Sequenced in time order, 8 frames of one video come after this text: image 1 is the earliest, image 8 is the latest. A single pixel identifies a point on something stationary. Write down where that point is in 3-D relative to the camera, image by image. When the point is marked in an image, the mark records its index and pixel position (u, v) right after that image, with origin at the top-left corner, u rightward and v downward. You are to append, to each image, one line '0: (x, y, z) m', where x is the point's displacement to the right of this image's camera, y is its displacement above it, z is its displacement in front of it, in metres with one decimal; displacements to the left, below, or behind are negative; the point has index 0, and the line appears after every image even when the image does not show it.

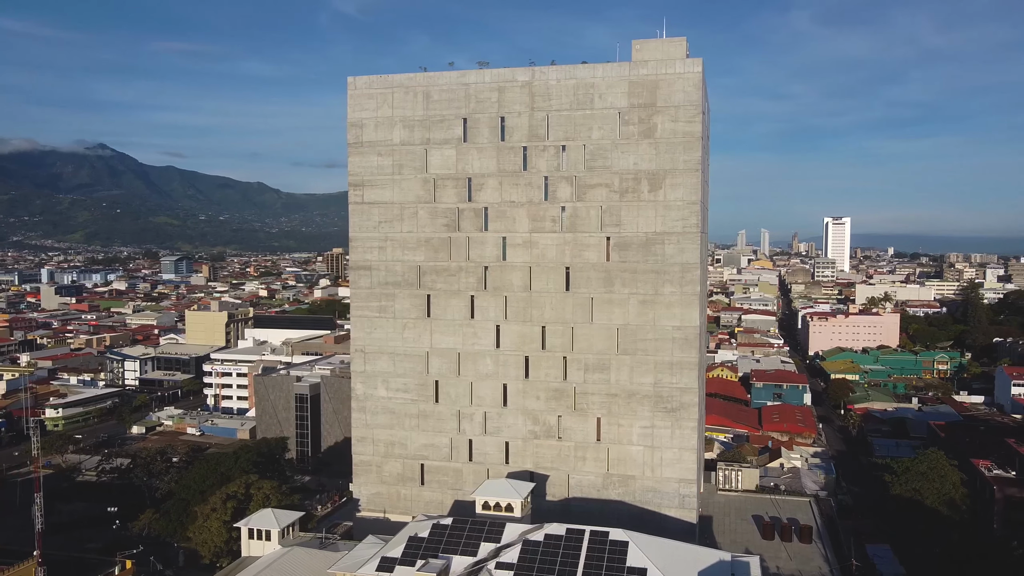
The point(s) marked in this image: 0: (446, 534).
0: (-1.8, -6.8, +17.8) m
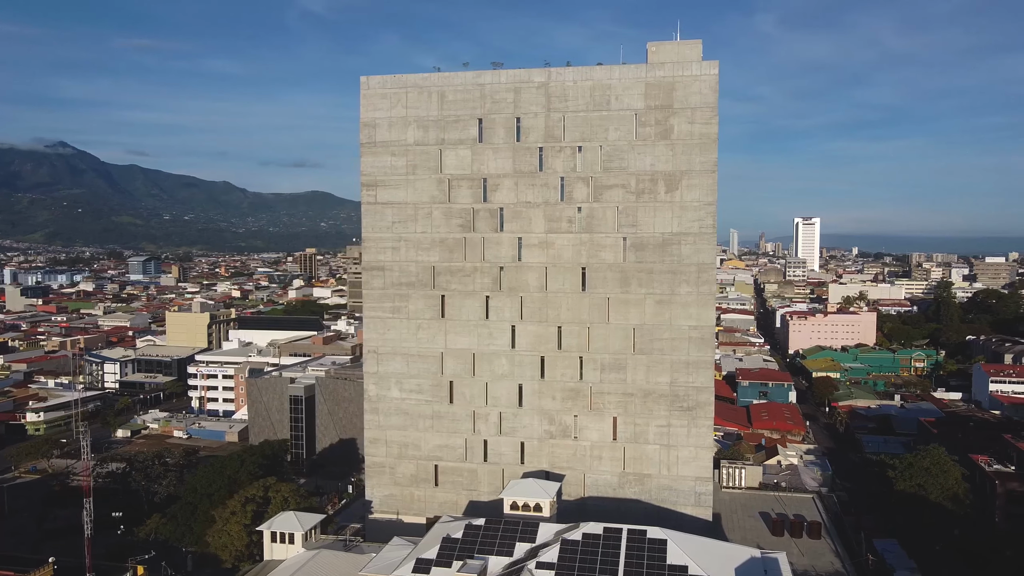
0: (-0.9, -6.8, +17.8) m
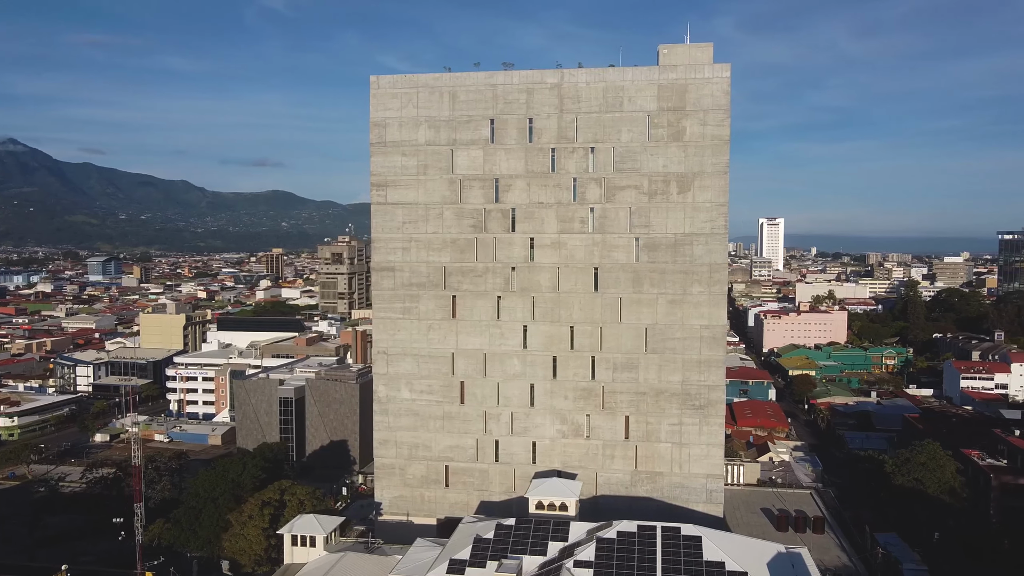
0: (0.0, -6.8, +17.8) m
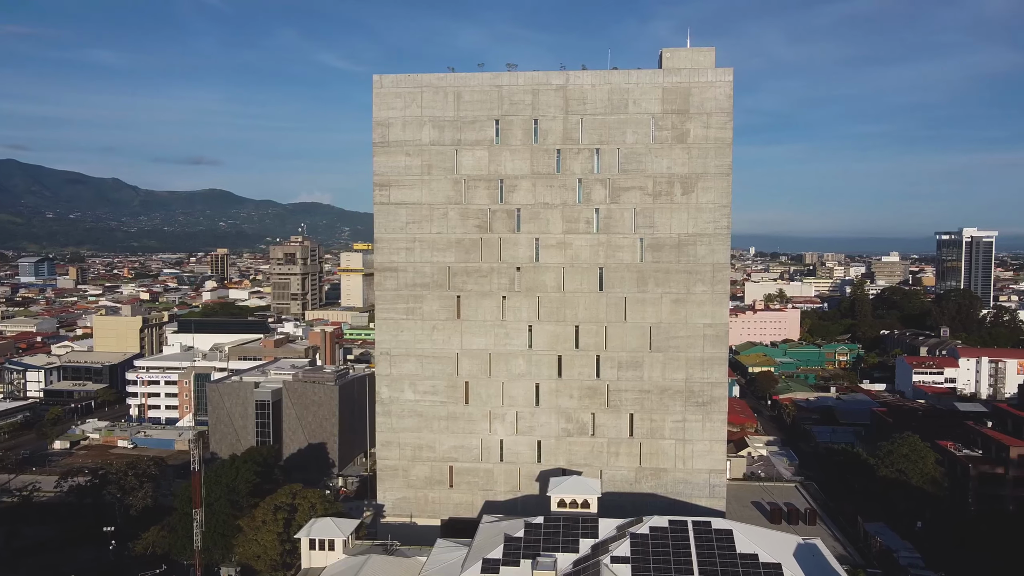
0: (+0.9, -6.8, +17.9) m
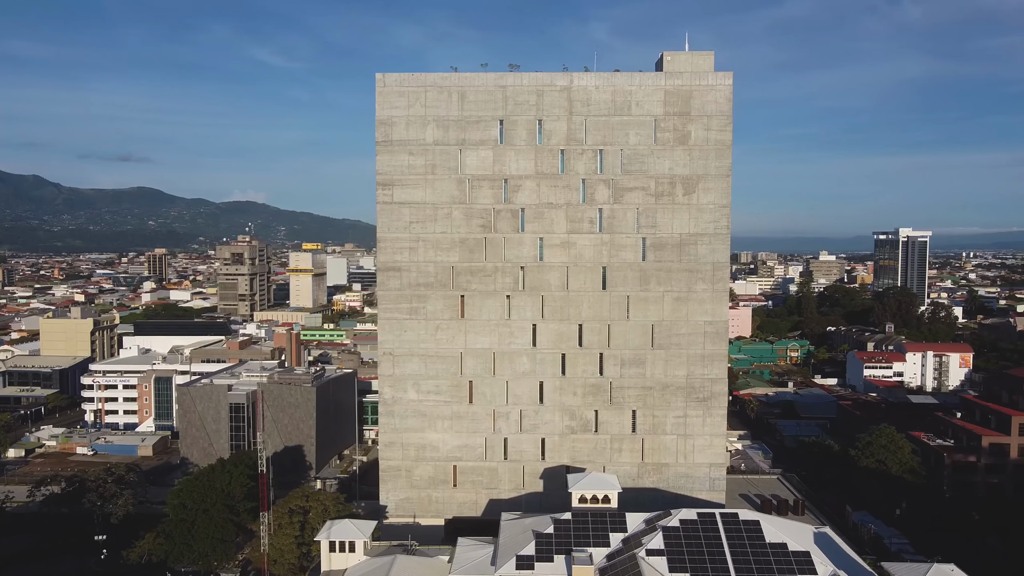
0: (+1.7, -6.8, +18.2) m
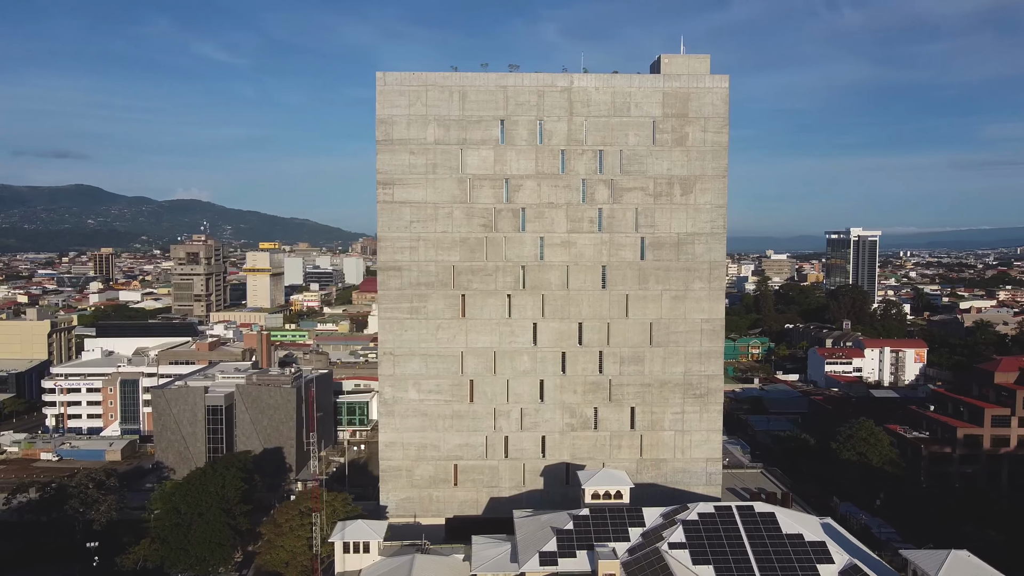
0: (+2.3, -6.8, +18.5) m
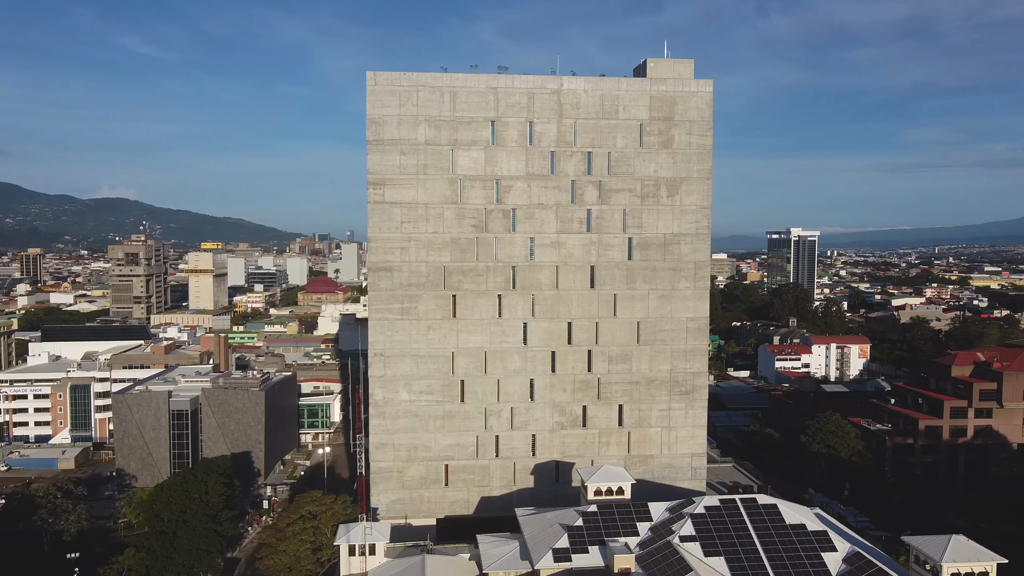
0: (+2.5, -6.8, +18.9) m
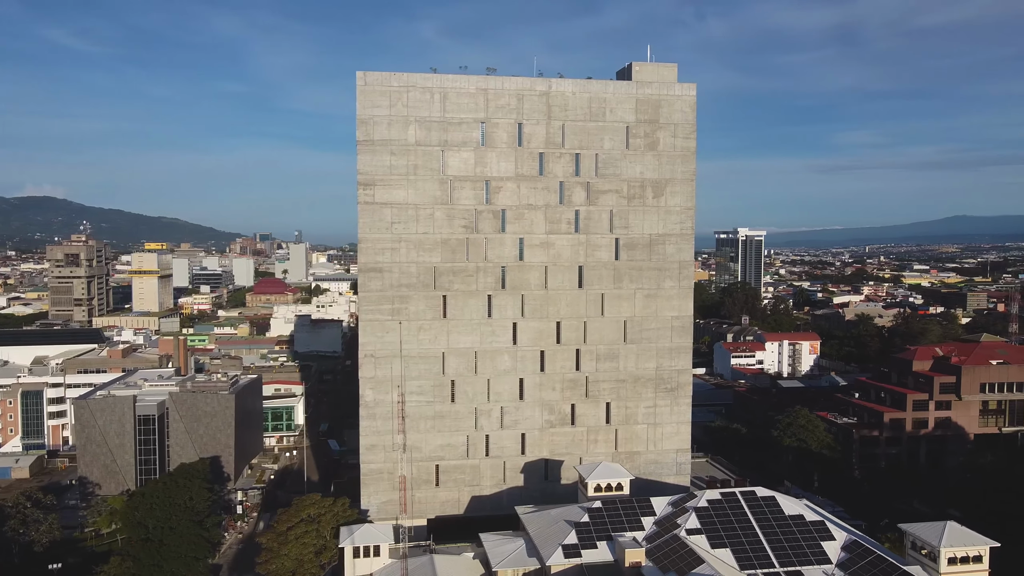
0: (+2.7, -6.8, +19.3) m
